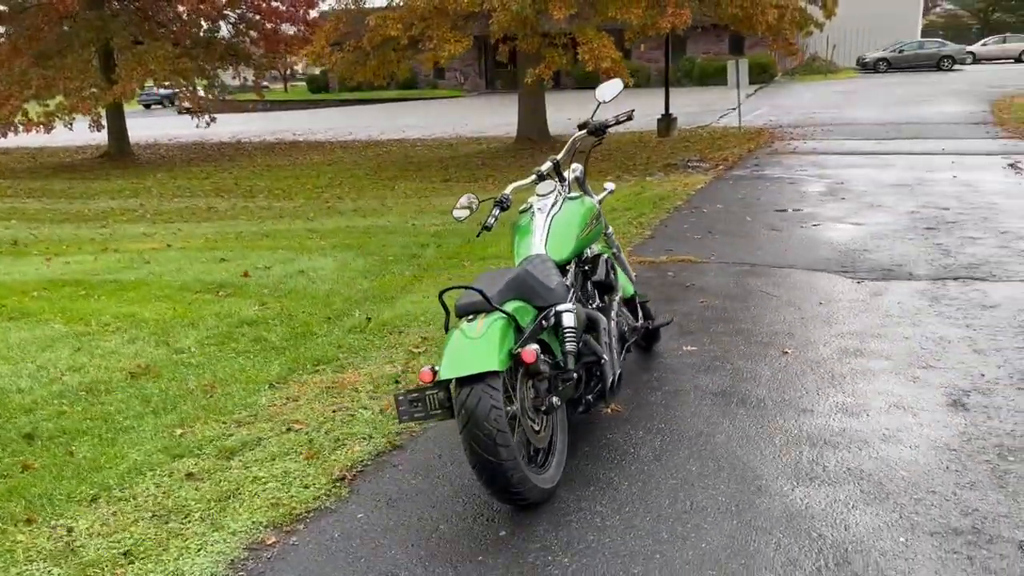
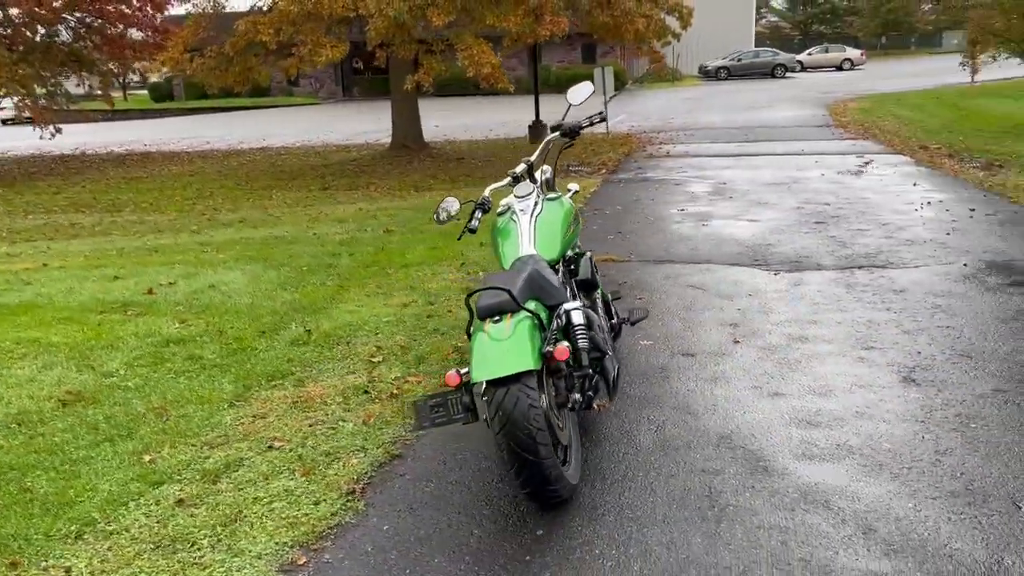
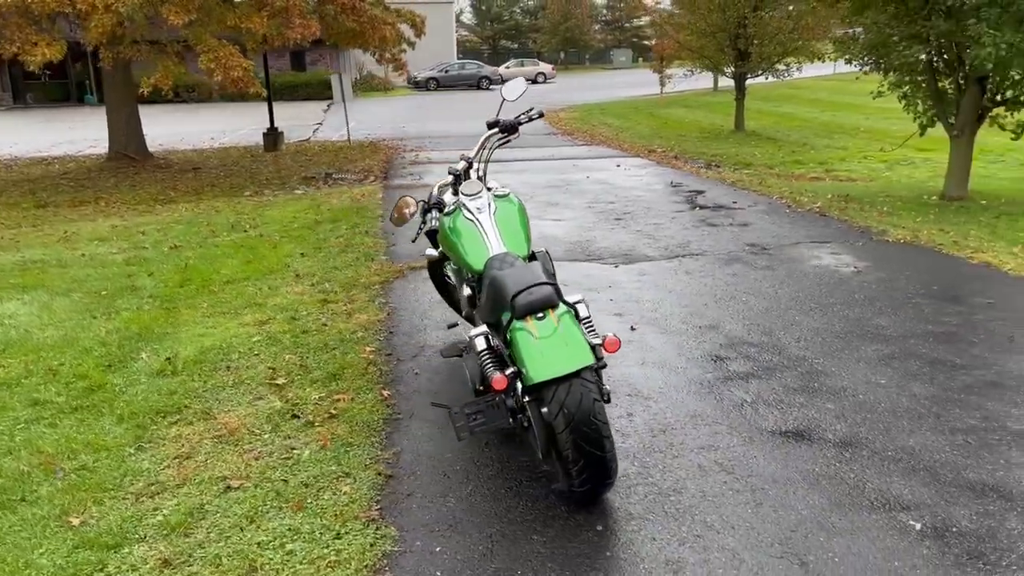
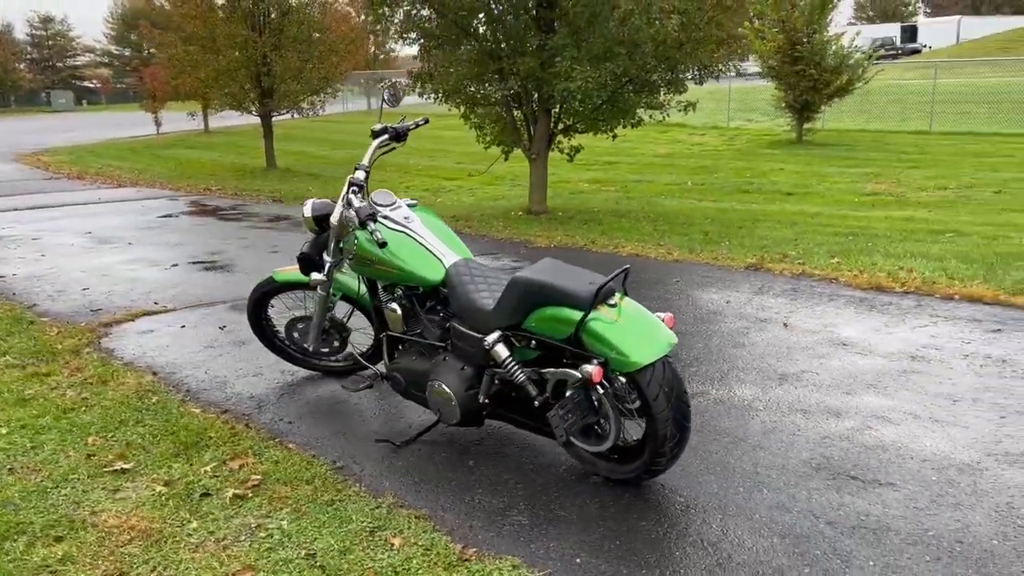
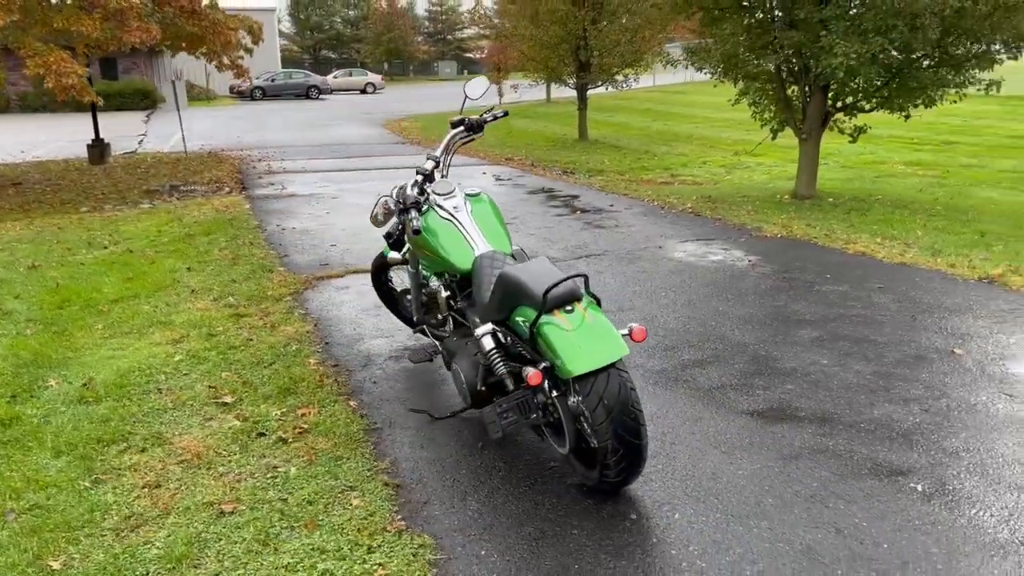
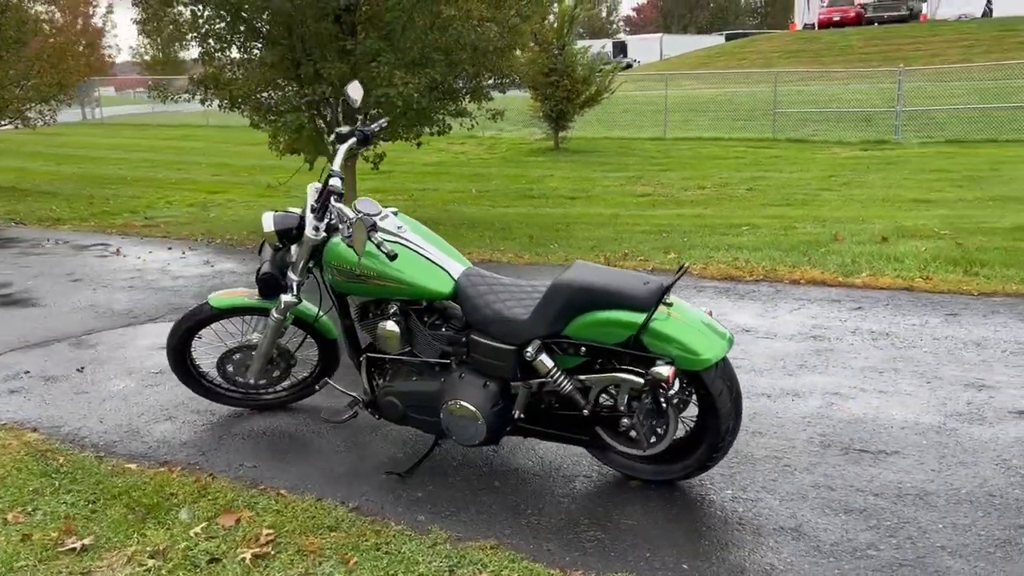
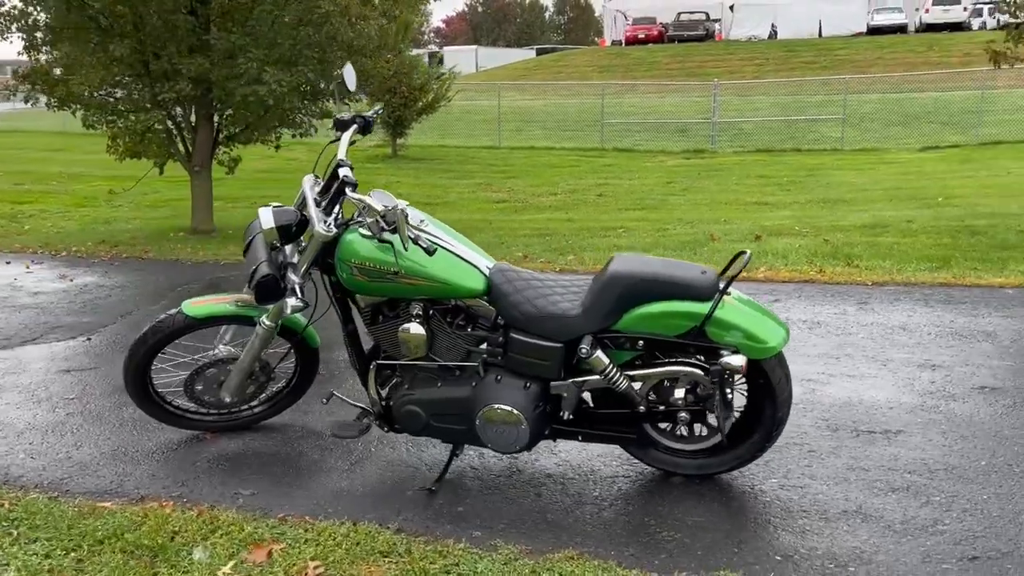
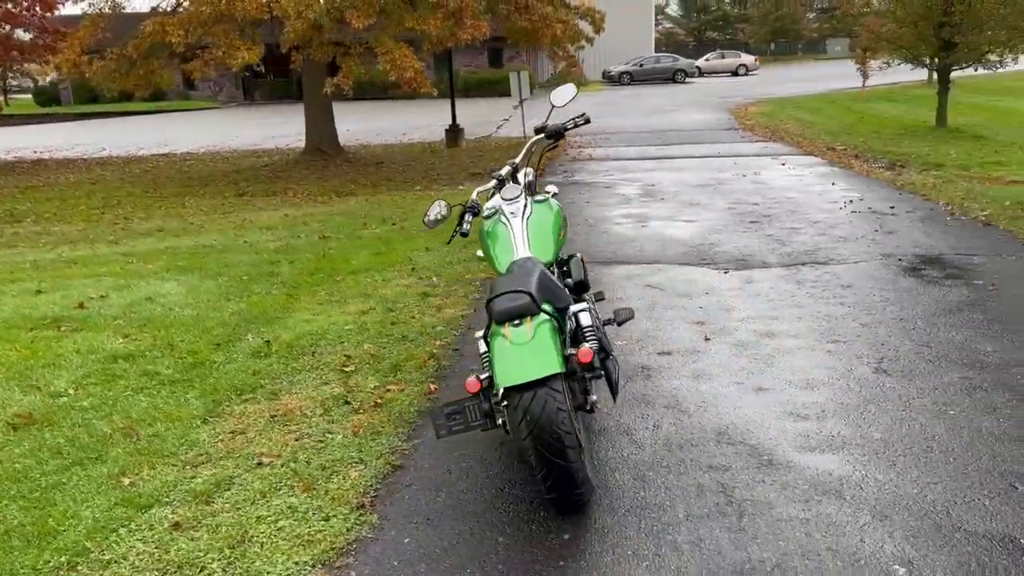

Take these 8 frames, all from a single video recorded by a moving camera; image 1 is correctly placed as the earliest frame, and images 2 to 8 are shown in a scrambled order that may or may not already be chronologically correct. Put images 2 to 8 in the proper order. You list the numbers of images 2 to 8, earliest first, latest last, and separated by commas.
2, 8, 3, 5, 4, 6, 7
